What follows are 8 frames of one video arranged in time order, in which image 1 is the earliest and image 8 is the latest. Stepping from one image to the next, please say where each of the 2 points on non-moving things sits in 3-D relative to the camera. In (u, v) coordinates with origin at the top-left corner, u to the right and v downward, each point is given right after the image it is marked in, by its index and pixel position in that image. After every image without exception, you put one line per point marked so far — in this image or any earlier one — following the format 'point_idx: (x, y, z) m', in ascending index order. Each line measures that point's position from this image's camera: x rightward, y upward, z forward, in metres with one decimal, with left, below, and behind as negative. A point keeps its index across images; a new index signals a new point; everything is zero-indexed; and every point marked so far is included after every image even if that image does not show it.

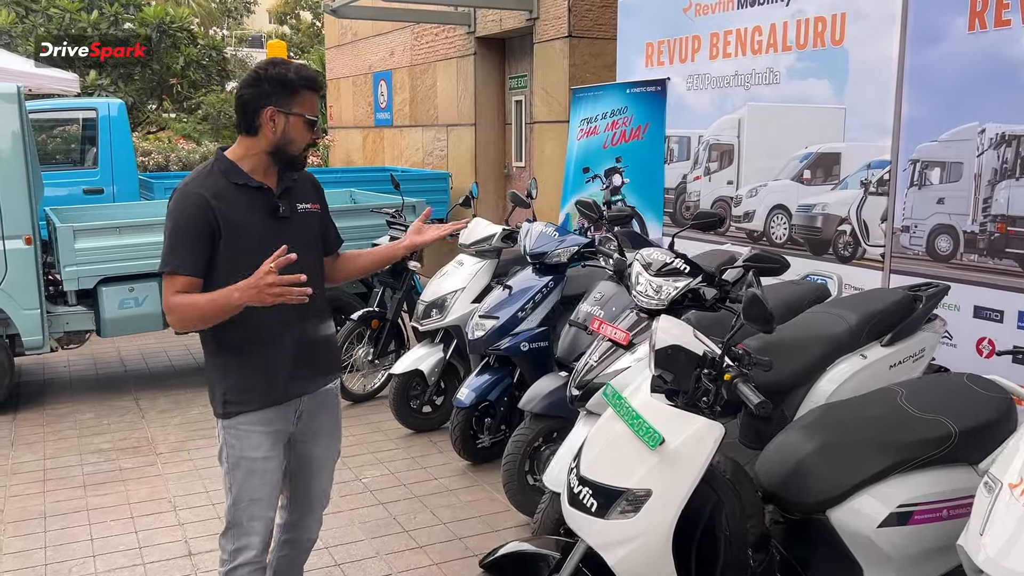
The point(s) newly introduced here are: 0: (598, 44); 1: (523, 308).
0: (+0.8, +2.1, +7.7) m
1: (+0.1, -0.1, +4.5) m
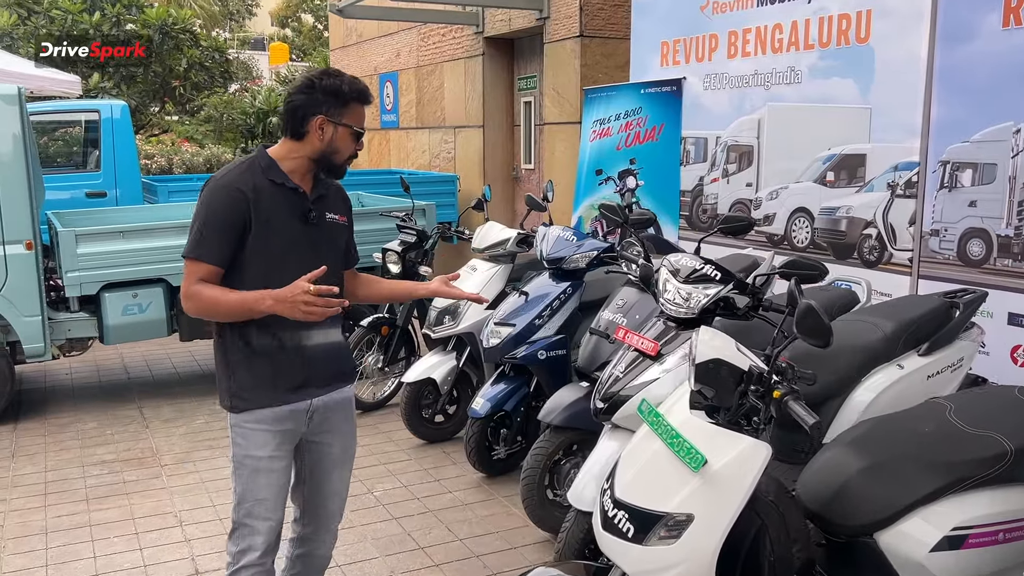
0: (+0.8, +2.1, +7.6) m
1: (+0.1, -0.1, +4.3) m
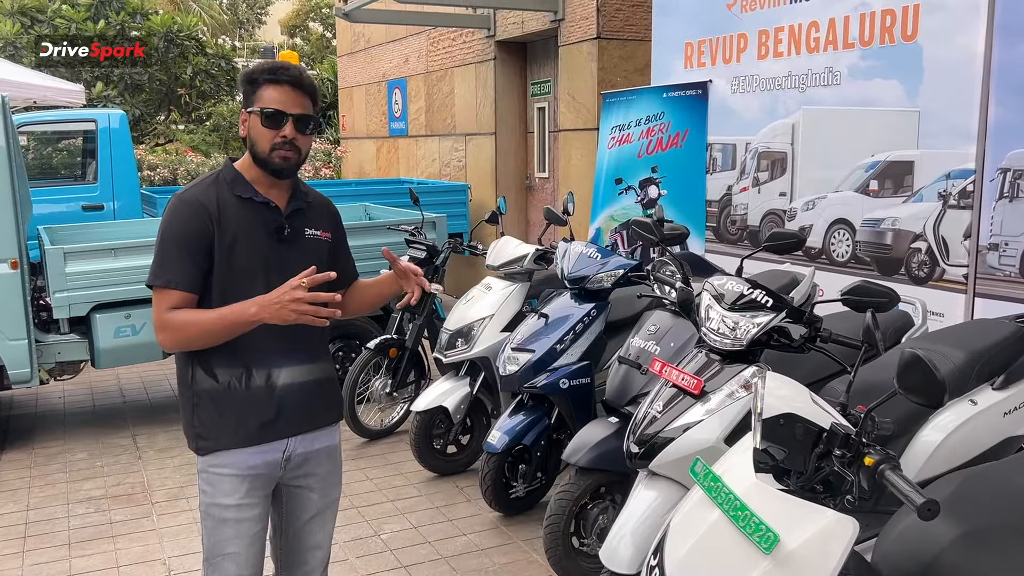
0: (+1.0, +2.0, +7.2) m
1: (+0.2, -0.2, +4.0) m
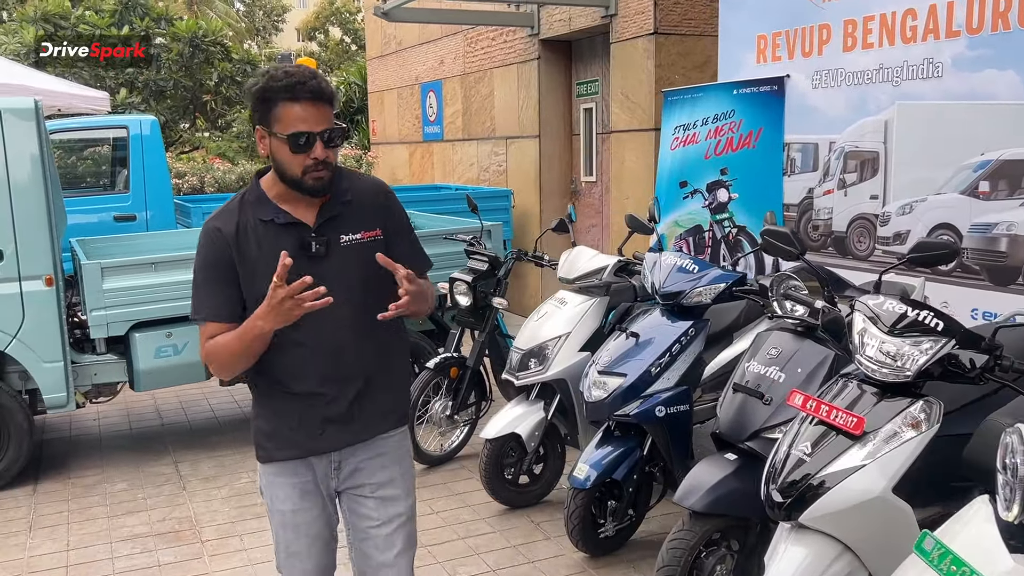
0: (+1.3, +1.9, +6.8) m
1: (+0.6, -0.3, +3.6) m
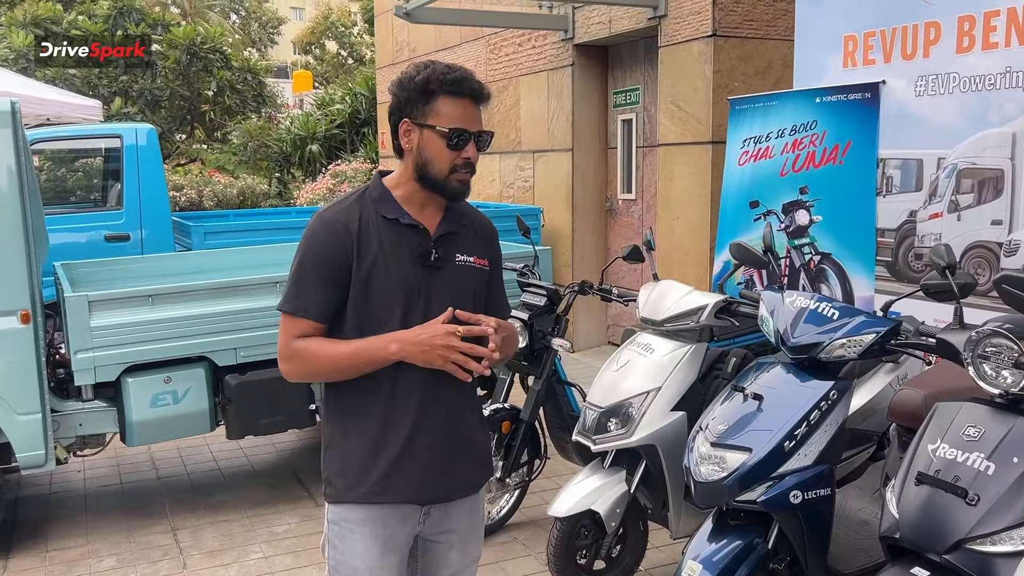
0: (+1.6, +1.7, +6.1) m
1: (+0.9, -0.5, +2.8) m
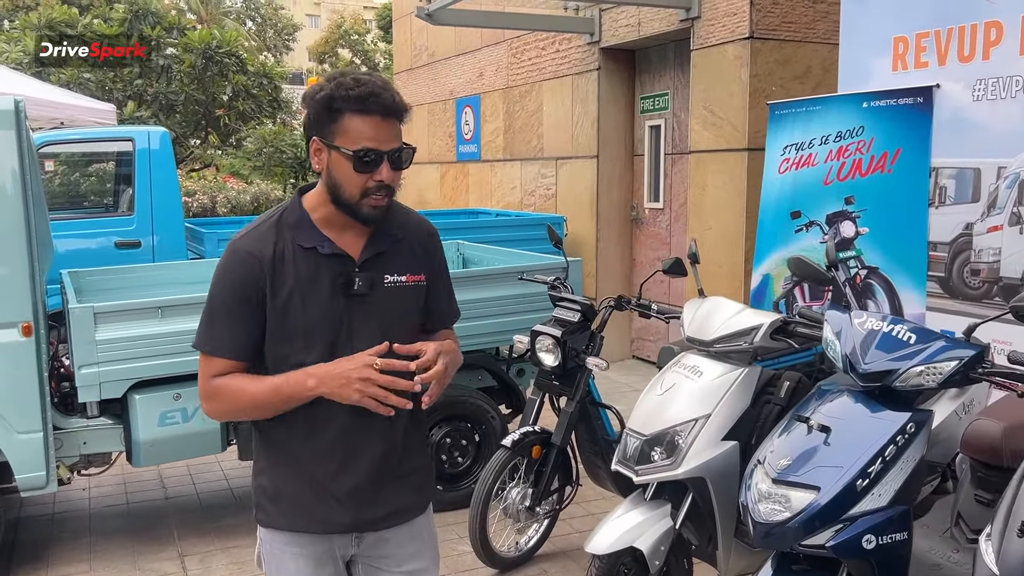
0: (+1.8, +1.6, +5.9) m
1: (+1.0, -0.5, +2.6) m
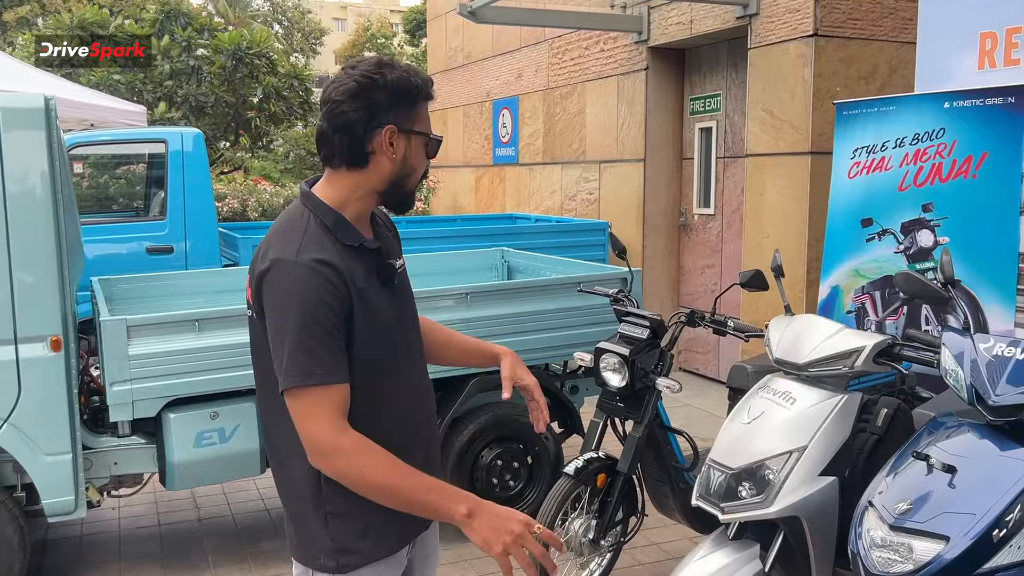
0: (+2.1, +1.5, +5.5) m
1: (+1.2, -0.6, +2.2) m
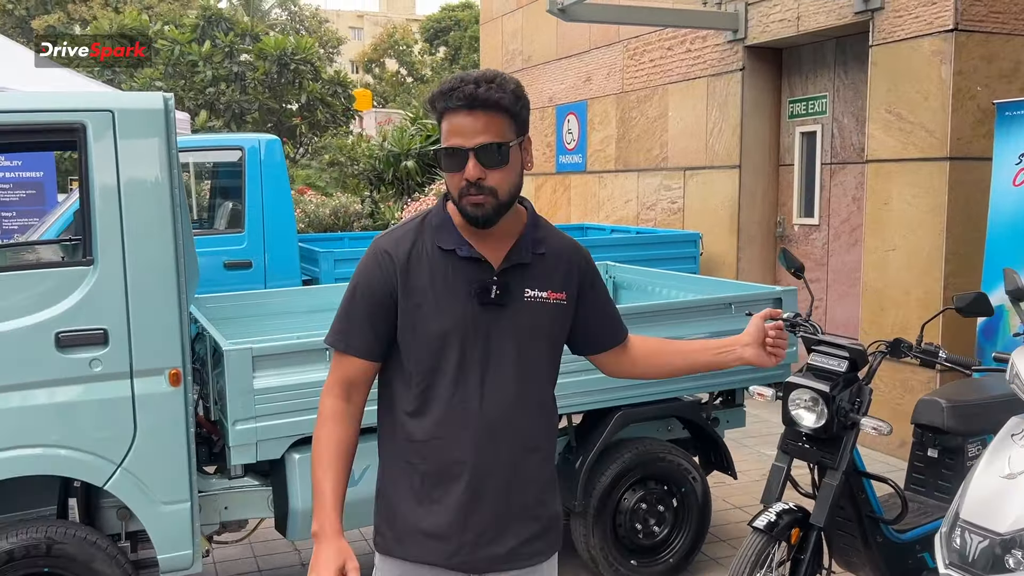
0: (+2.7, +1.4, +5.1) m
1: (+1.8, -0.7, +1.8) m
